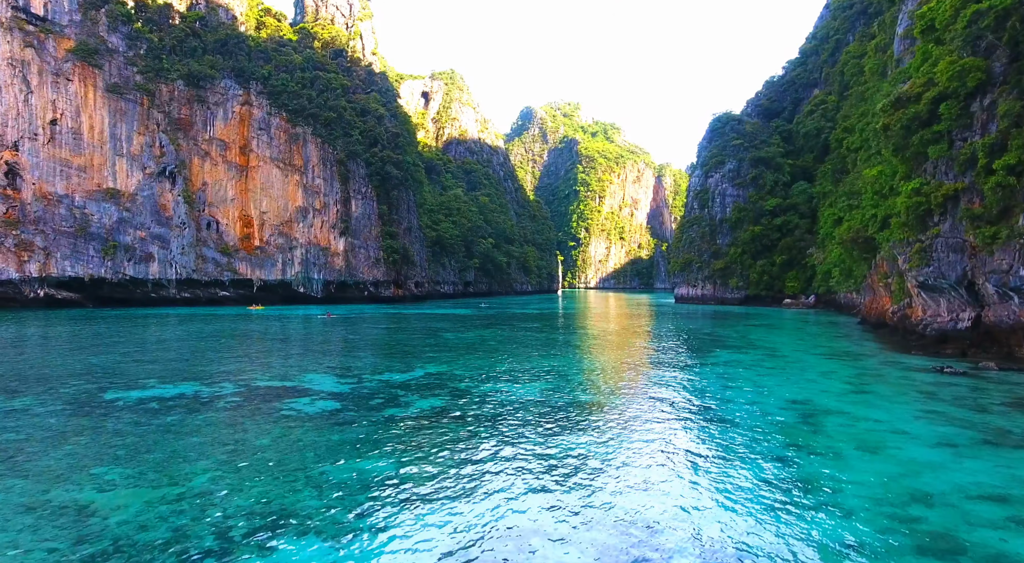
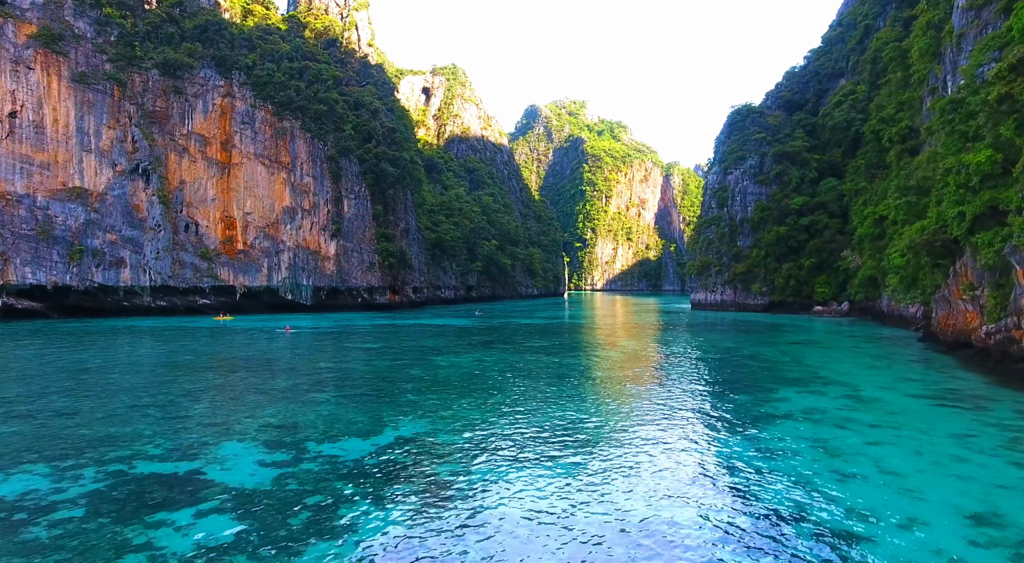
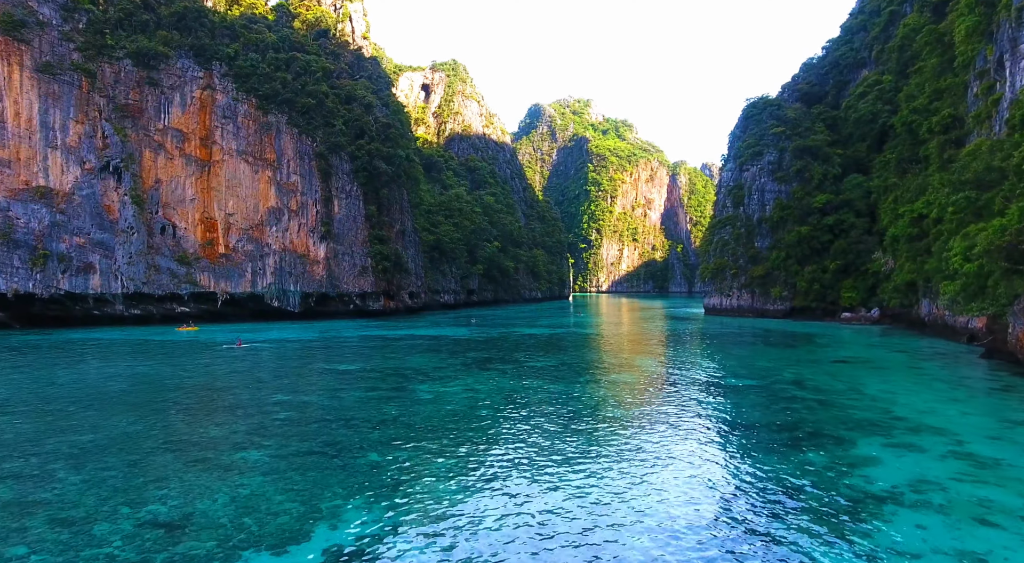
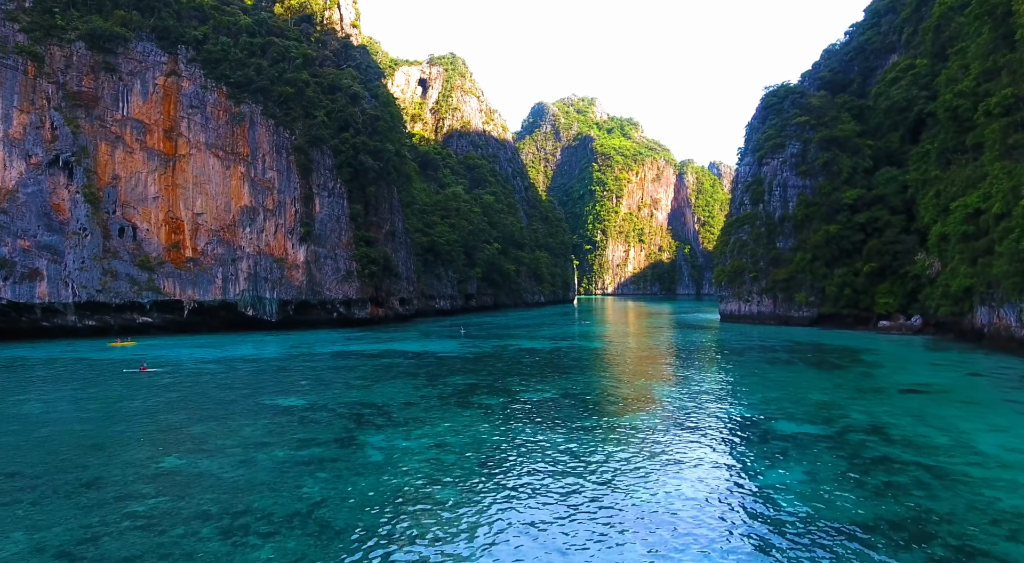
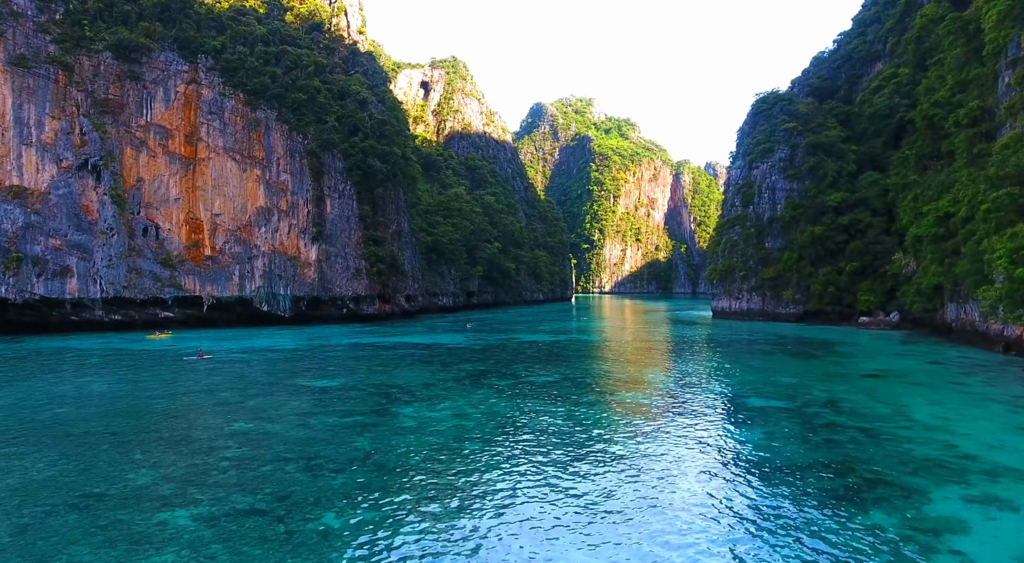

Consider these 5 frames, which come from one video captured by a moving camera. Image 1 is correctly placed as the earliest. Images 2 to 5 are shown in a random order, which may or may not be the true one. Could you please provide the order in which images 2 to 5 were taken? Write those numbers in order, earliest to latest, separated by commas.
2, 3, 5, 4
